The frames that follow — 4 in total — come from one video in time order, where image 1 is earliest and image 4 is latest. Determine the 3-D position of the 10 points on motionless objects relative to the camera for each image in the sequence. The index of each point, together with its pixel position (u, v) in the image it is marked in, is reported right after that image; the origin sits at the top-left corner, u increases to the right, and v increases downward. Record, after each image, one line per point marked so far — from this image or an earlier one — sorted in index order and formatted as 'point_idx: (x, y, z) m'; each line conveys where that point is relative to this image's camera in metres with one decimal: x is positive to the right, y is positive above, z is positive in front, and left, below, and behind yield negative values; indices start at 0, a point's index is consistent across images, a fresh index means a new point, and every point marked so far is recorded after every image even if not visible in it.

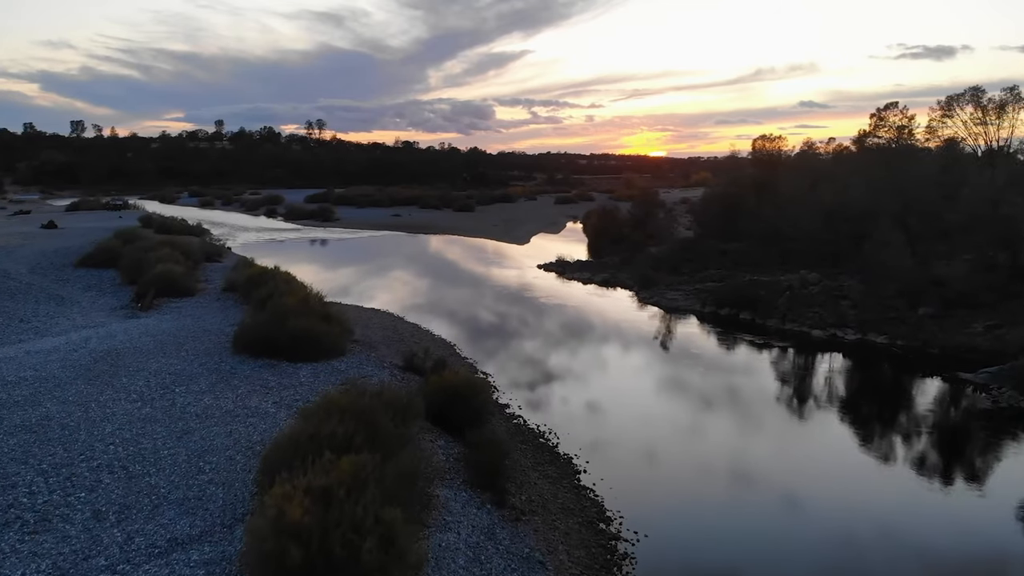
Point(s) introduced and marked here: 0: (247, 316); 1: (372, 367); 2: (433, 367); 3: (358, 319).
0: (-6.3, -0.7, +15.0) m
1: (-2.9, -1.6, +12.8) m
2: (-1.6, -1.7, +12.8) m
3: (-4.4, -0.9, +18.0) m
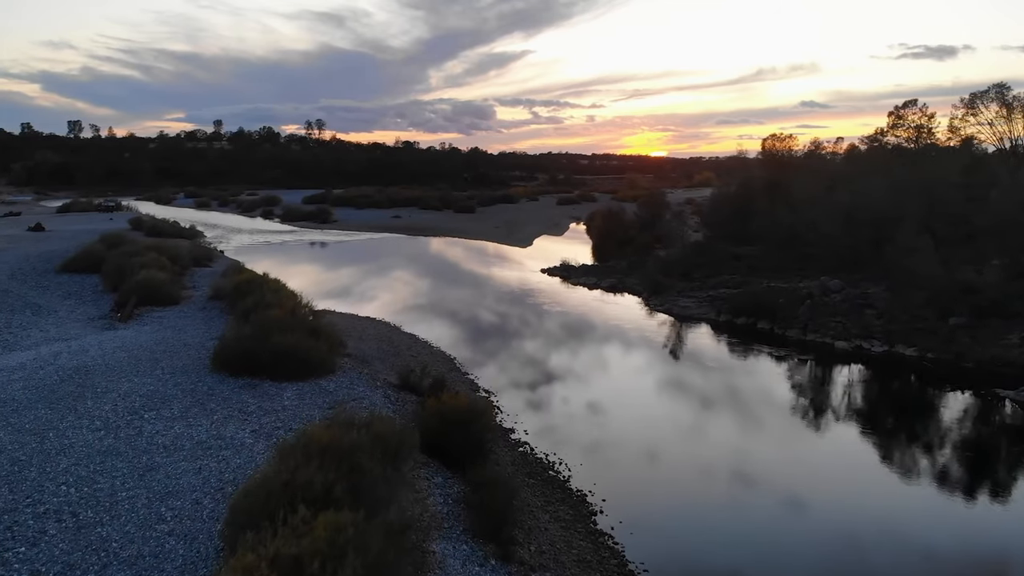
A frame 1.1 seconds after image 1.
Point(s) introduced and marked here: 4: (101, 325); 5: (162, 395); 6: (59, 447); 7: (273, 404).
0: (-6.2, -0.9, +13.9) m
1: (-2.8, -1.9, +11.7) m
2: (-1.5, -1.9, +11.7) m
3: (-4.3, -1.1, +16.9) m
4: (-10.6, -1.0, +16.3) m
5: (-6.2, -1.9, +11.2) m
6: (-6.6, -2.3, +9.2) m
7: (-4.0, -2.0, +10.7) m
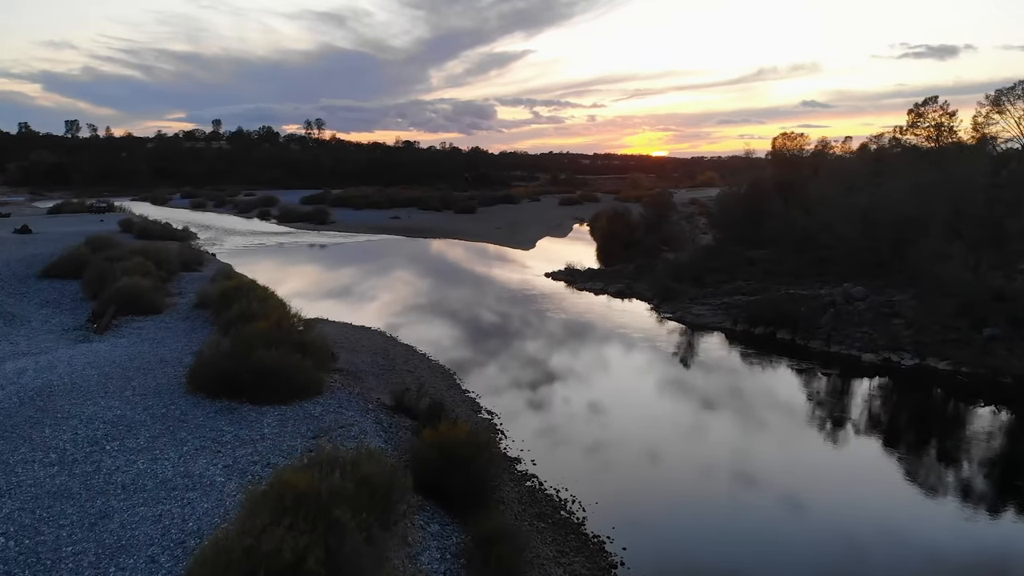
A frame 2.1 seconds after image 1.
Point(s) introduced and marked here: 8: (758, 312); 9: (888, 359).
0: (-6.1, -1.1, +12.7) m
1: (-2.7, -2.1, +10.6) m
2: (-1.4, -2.2, +10.5) m
3: (-4.2, -1.3, +15.8) m
4: (-10.5, -1.2, +15.2) m
5: (-6.1, -2.1, +10.1) m
6: (-6.5, -2.5, +8.1) m
7: (-3.9, -2.2, +9.6) m
8: (+7.3, -0.7, +18.9) m
9: (+9.8, -1.8, +16.5) m
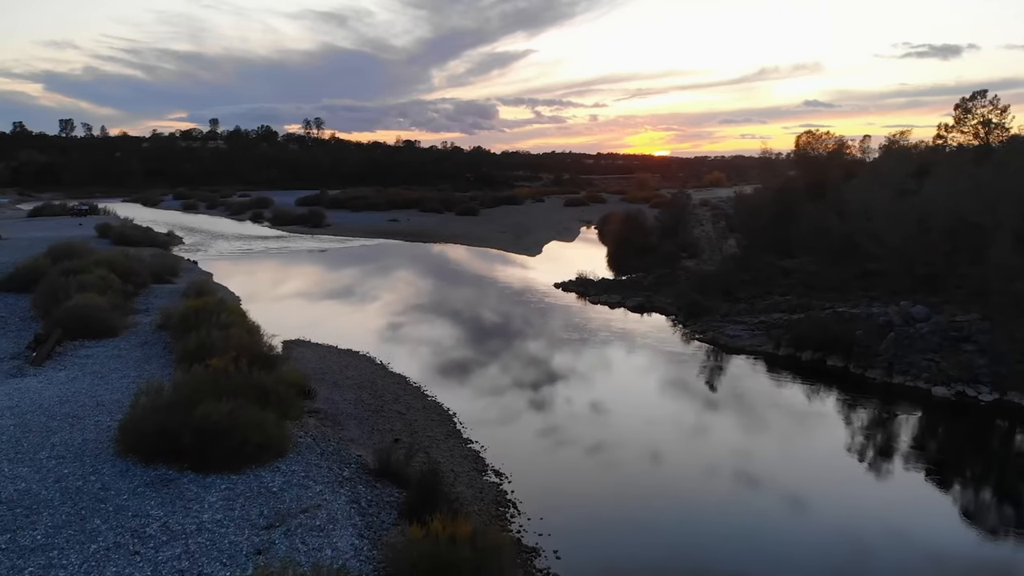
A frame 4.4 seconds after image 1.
0: (-5.9, -1.6, +10.4) m
1: (-2.5, -2.5, +8.2) m
2: (-1.2, -2.6, +8.2) m
3: (-4.0, -1.8, +13.4) m
4: (-10.2, -1.6, +12.9) m
5: (-5.9, -2.6, +7.7) m
6: (-6.3, -3.0, +5.7) m
7: (-3.7, -2.7, +7.2) m
8: (+7.6, -1.2, +16.5) m
9: (+10.0, -2.3, +14.1) m
